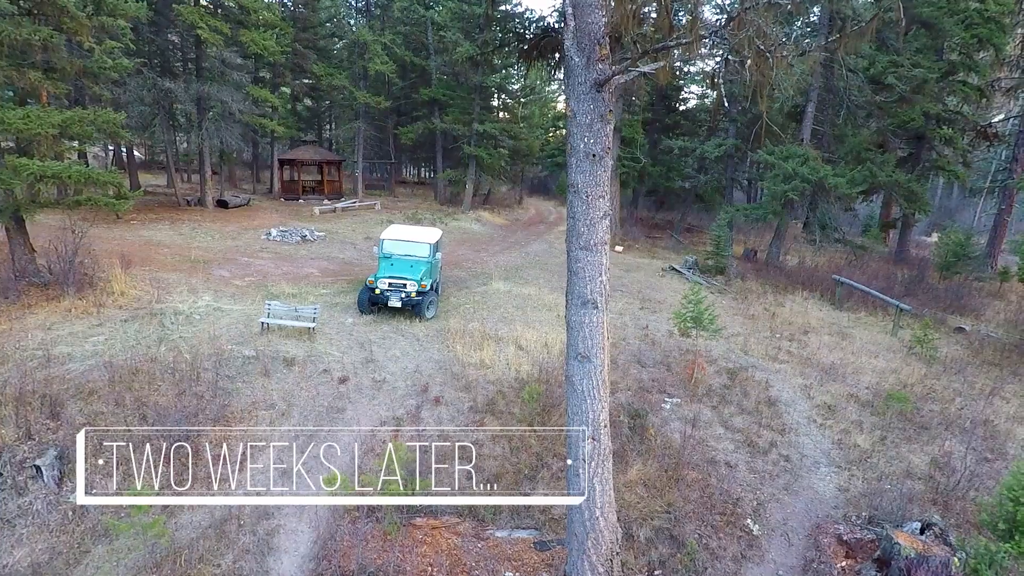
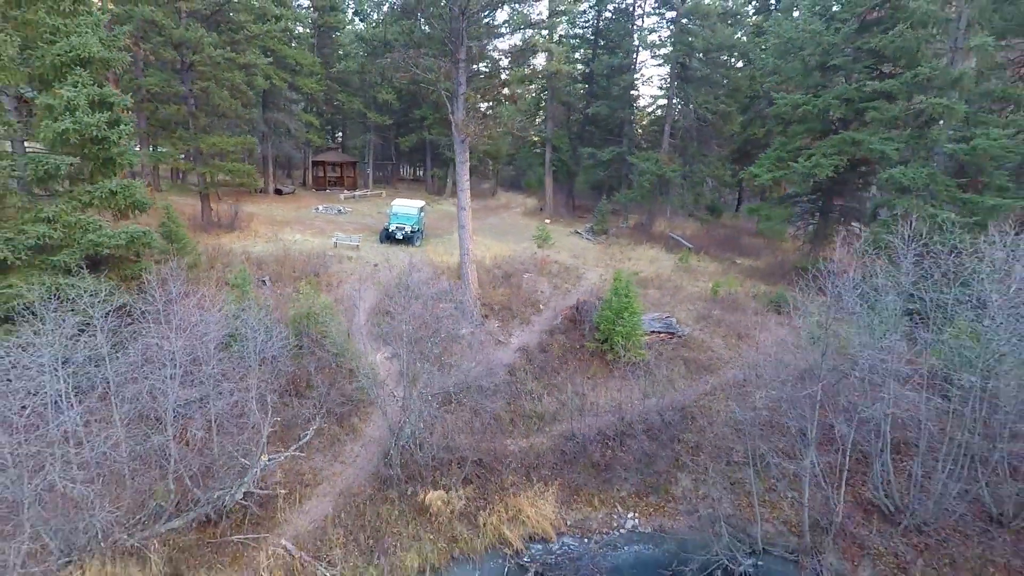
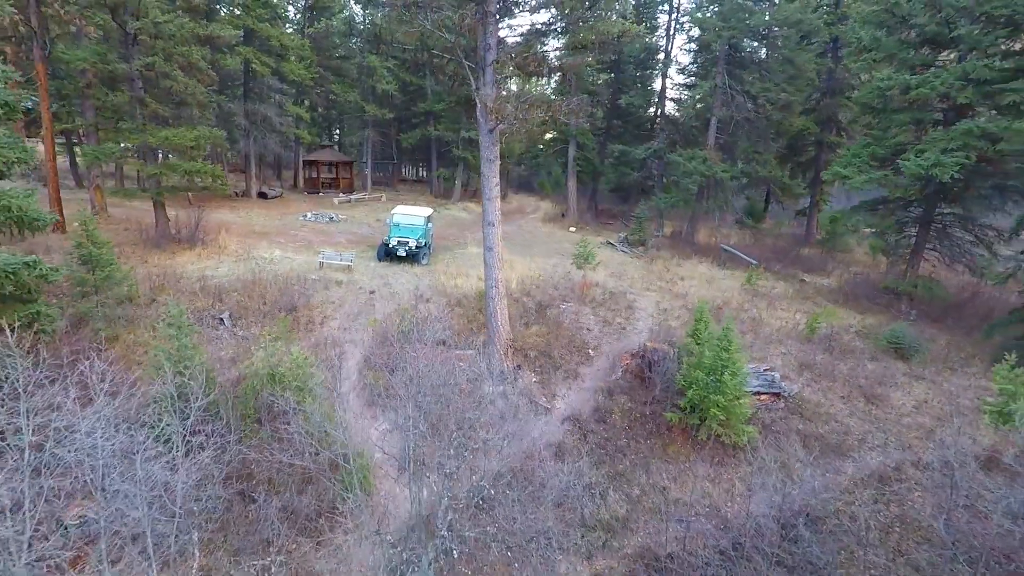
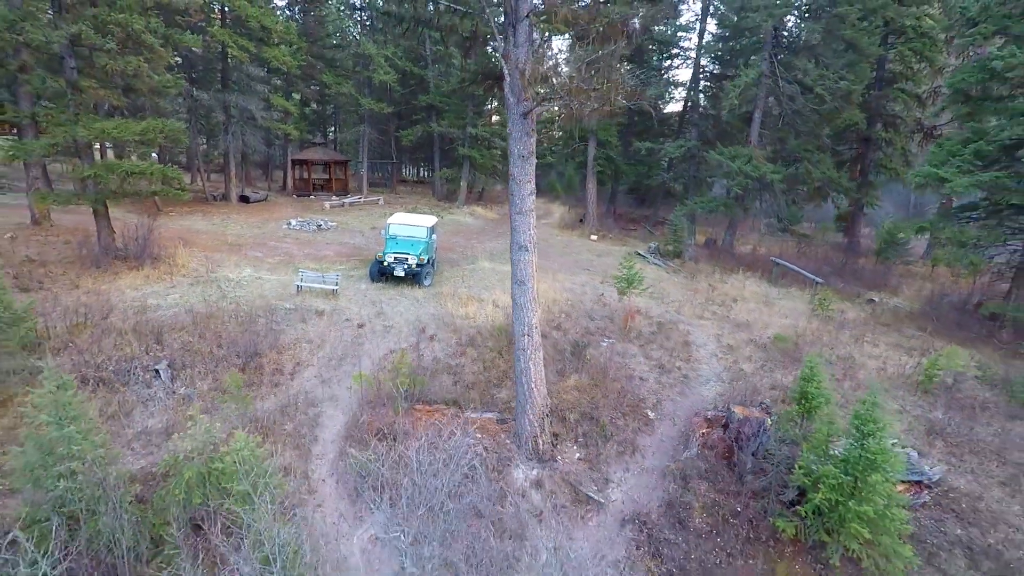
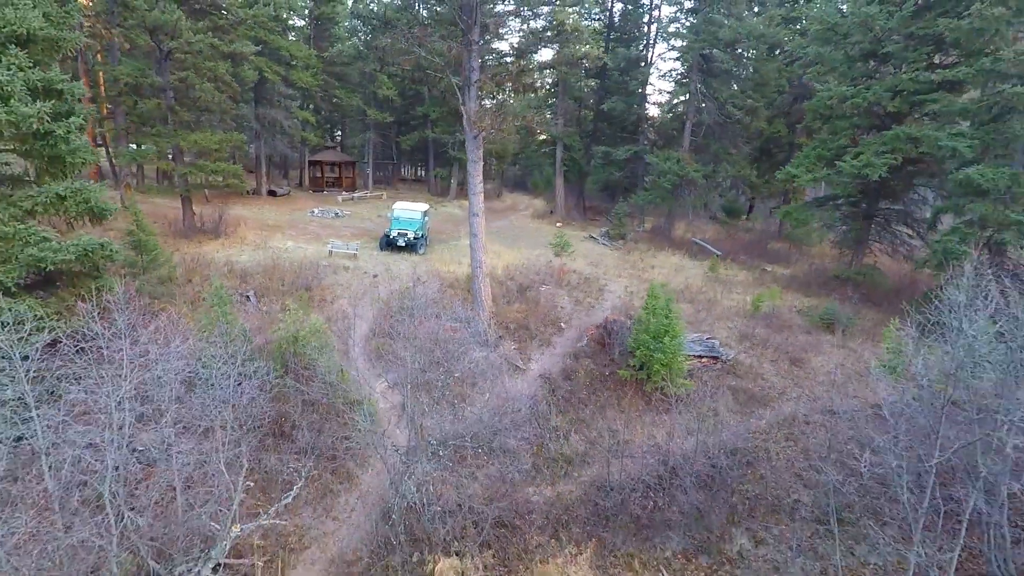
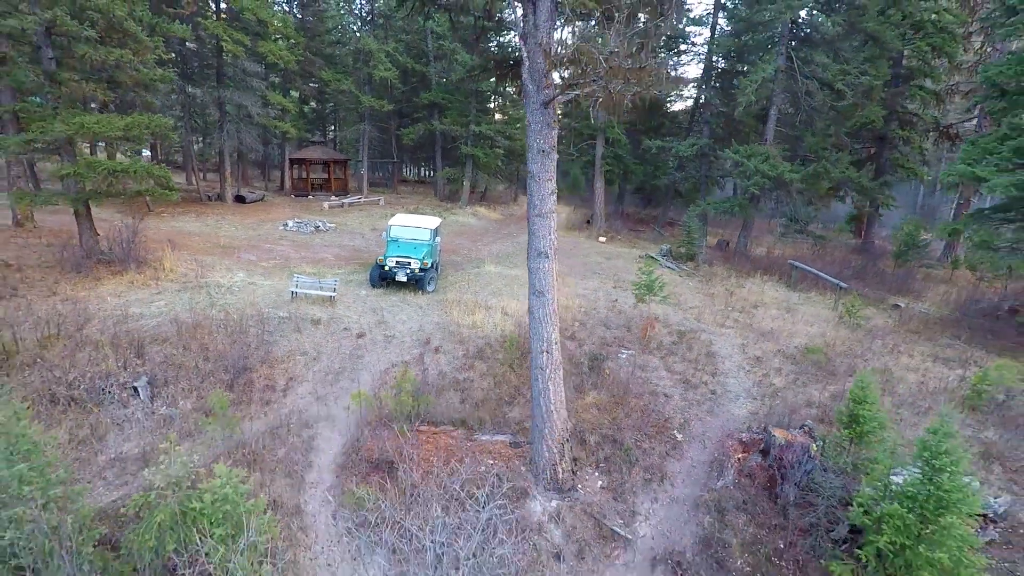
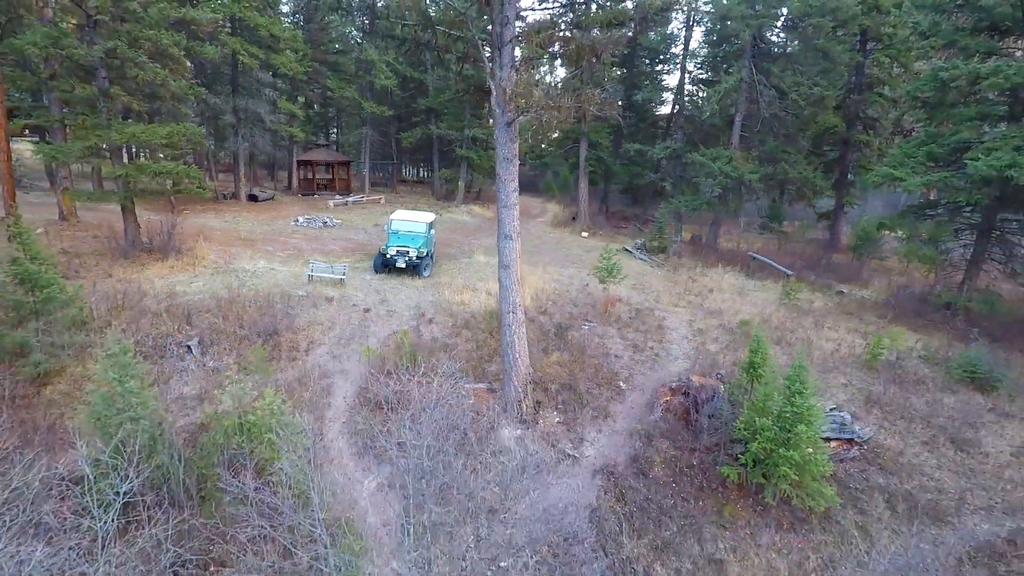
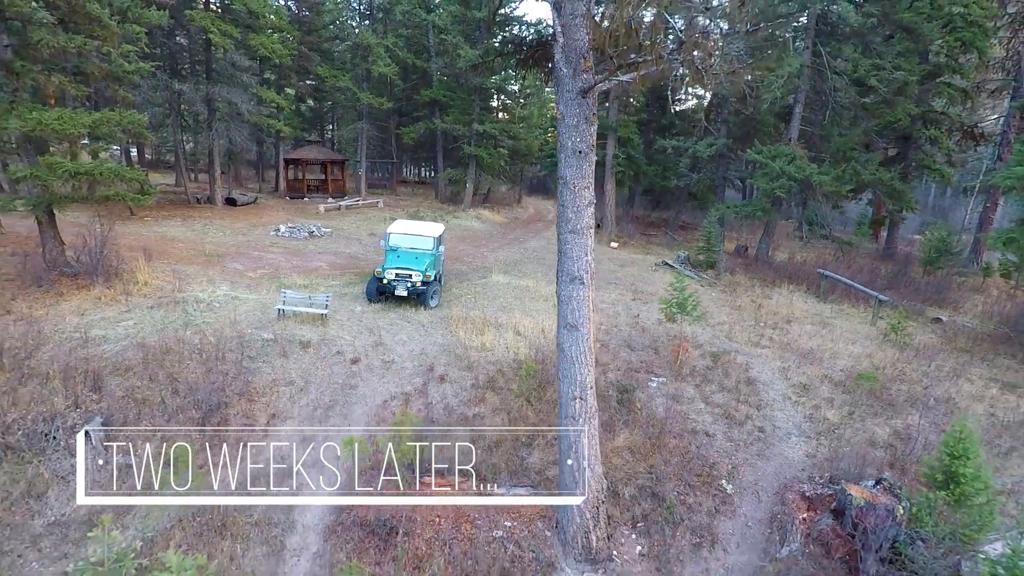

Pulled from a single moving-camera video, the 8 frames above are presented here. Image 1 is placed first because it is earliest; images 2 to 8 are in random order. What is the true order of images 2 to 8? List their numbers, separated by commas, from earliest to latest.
8, 6, 4, 7, 3, 5, 2
